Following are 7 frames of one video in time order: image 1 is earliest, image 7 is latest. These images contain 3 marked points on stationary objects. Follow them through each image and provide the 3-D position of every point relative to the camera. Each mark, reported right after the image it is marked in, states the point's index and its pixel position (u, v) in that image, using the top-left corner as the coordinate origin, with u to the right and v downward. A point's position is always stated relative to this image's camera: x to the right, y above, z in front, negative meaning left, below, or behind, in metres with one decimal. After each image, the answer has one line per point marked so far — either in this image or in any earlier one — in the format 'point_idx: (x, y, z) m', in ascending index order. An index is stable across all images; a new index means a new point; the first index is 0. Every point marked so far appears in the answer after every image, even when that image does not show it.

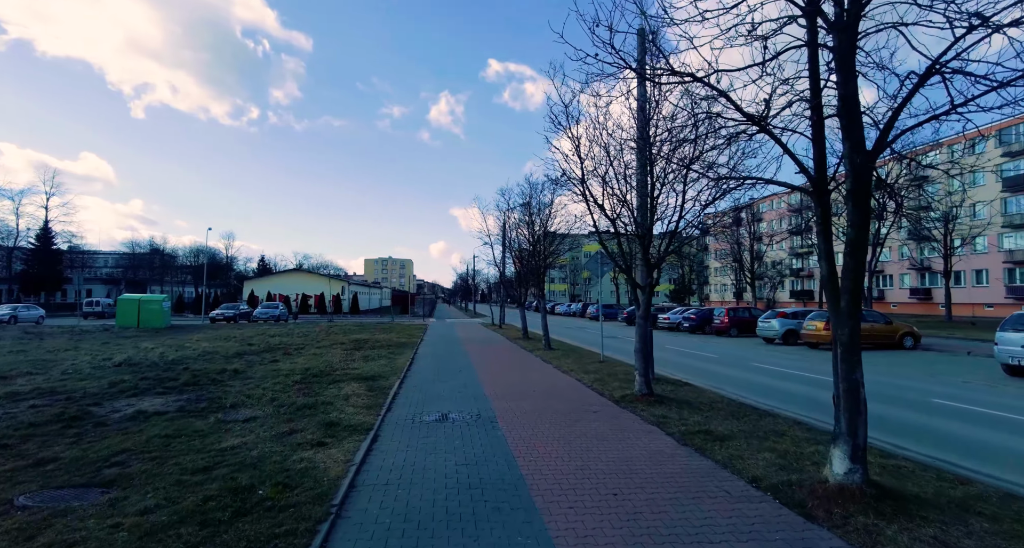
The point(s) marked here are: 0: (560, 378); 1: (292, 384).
0: (+1.0, -2.4, +10.6) m
1: (-4.4, -2.2, +9.3) m
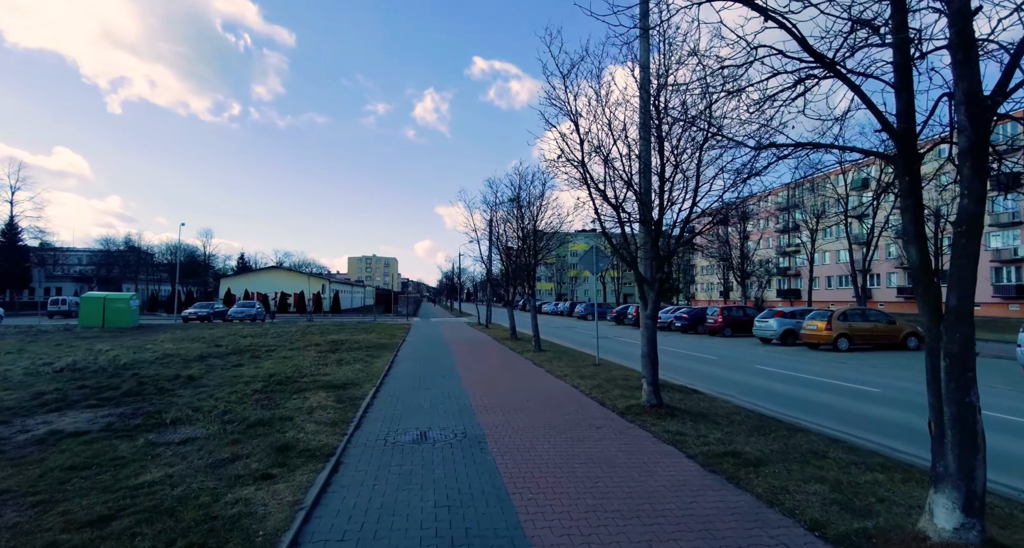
0: (+0.8, -2.3, +9.6) m
1: (-4.6, -2.1, +8.2) m
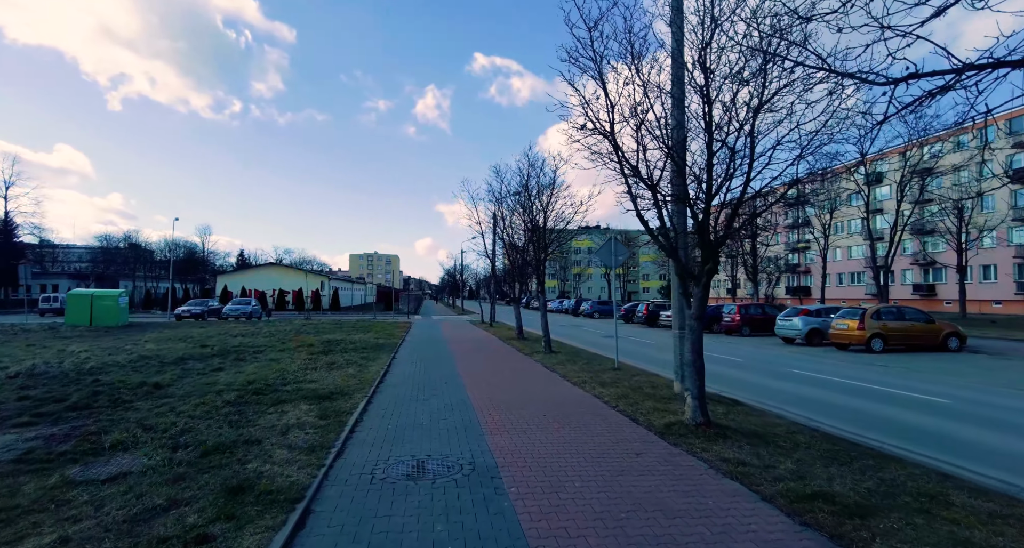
0: (+1.0, -2.2, +8.4) m
1: (-4.4, -2.0, +7.0) m
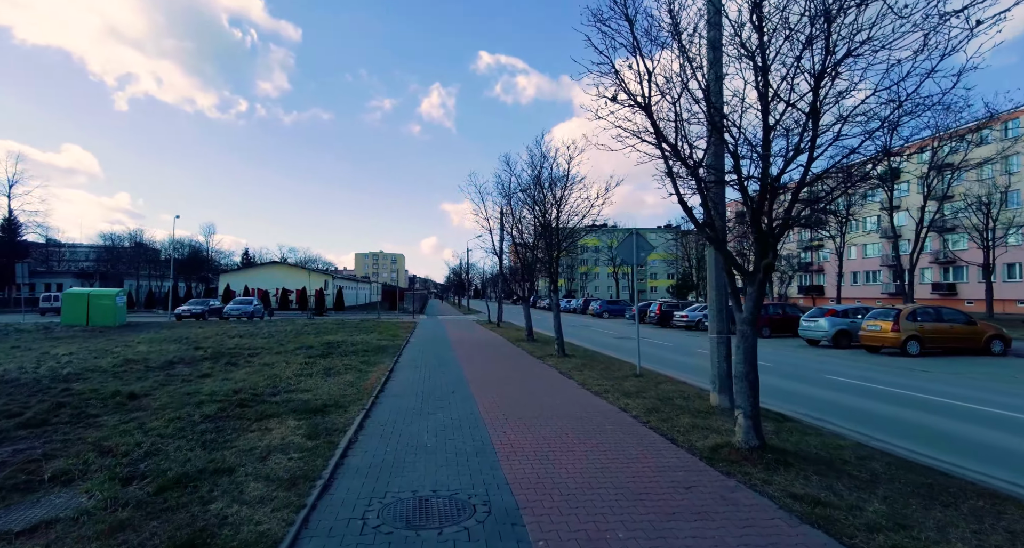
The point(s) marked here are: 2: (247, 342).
0: (+1.3, -2.1, +7.5) m
1: (-4.2, -2.0, +6.2) m
2: (-10.1, -2.6, +17.7) m
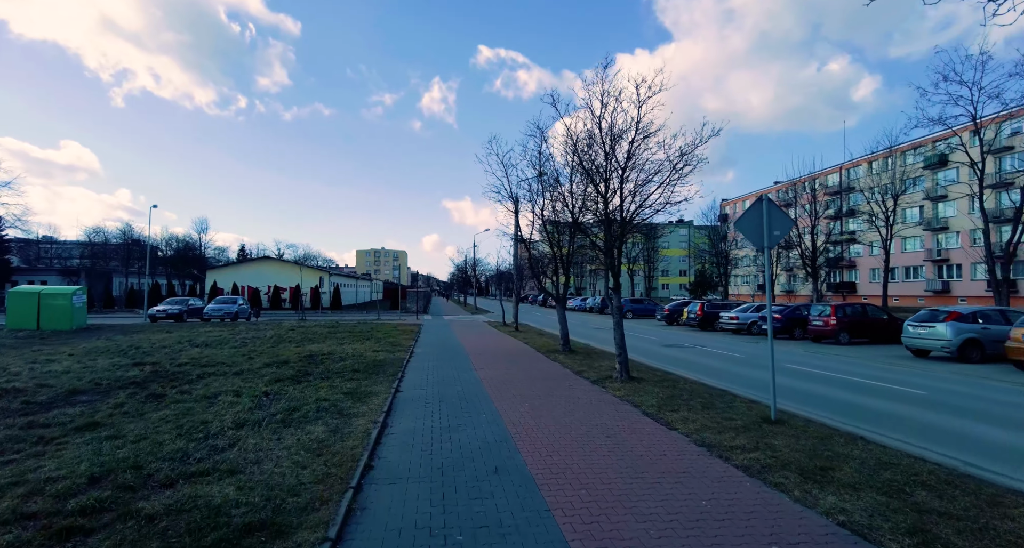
0: (+2.2, -2.0, +3.8) m
1: (-3.3, -1.8, +2.5) m
2: (-9.1, -2.4, +14.0) m
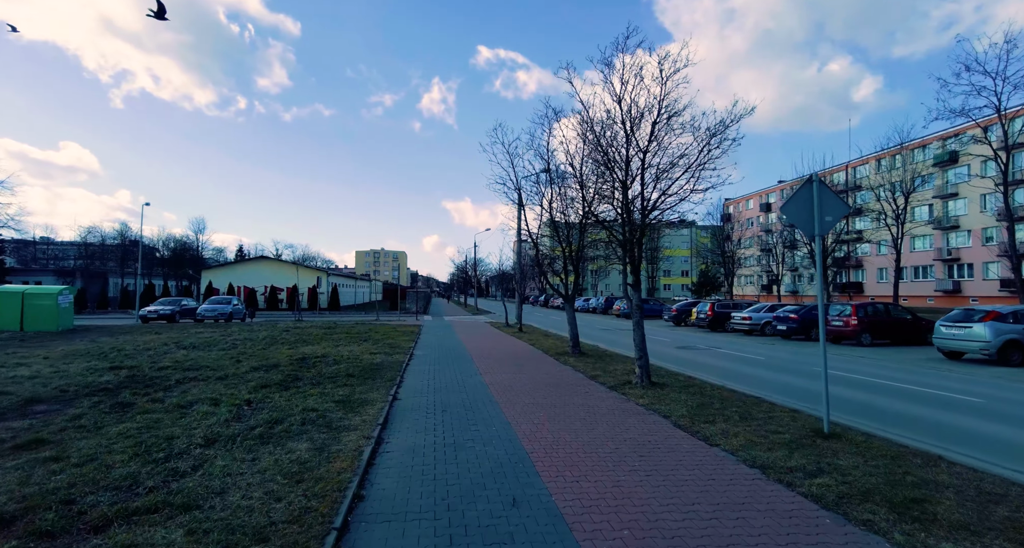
0: (+2.4, -1.9, +2.9) m
1: (-3.1, -1.7, +1.6) m
2: (-9.0, -2.3, +13.1) m
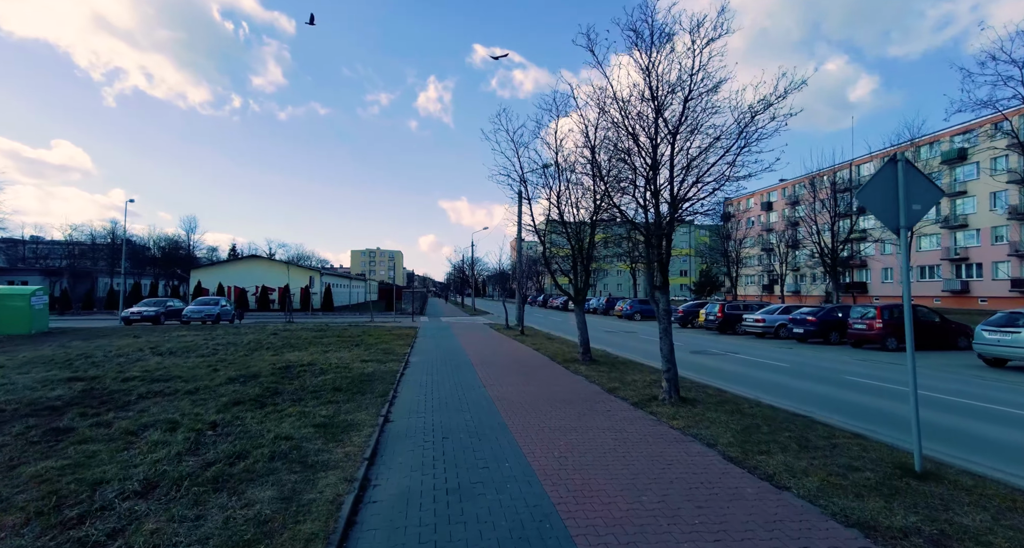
0: (+2.6, -1.9, +1.8) m
1: (-2.9, -1.7, +0.4) m
2: (-8.8, -2.3, +11.9) m
